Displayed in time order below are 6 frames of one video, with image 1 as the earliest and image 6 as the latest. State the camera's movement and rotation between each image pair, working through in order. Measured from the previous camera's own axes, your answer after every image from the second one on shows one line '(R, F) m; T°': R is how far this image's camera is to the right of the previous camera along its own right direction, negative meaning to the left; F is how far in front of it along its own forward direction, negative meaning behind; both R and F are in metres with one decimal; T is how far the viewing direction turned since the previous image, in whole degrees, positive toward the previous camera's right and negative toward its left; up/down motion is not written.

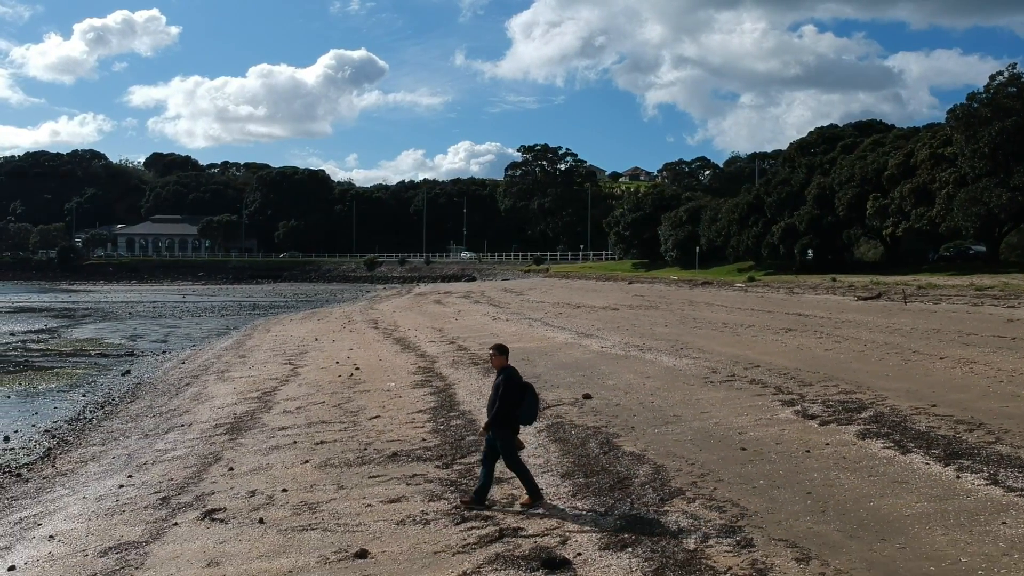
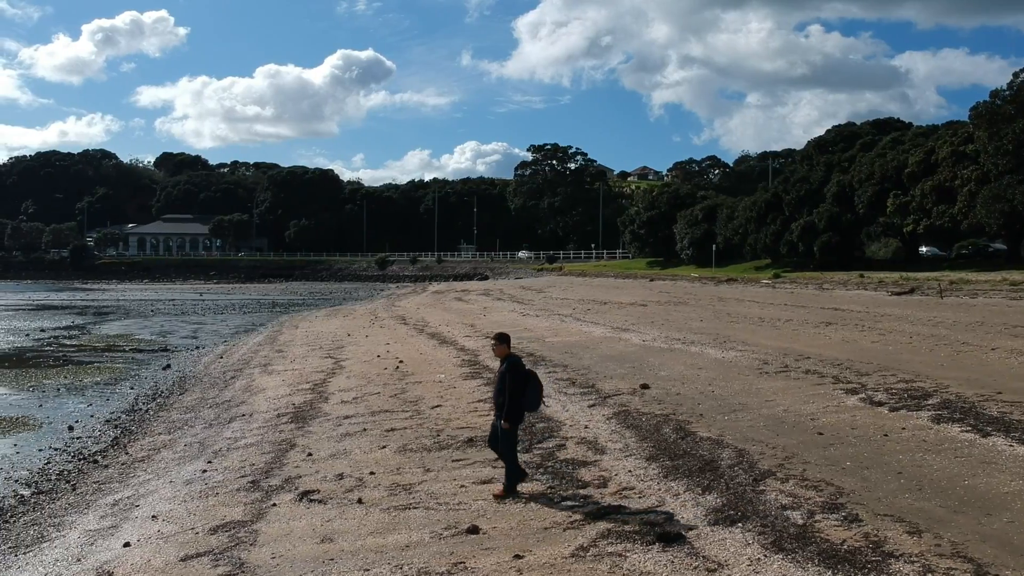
(-0.8, -0.2) m; 0°
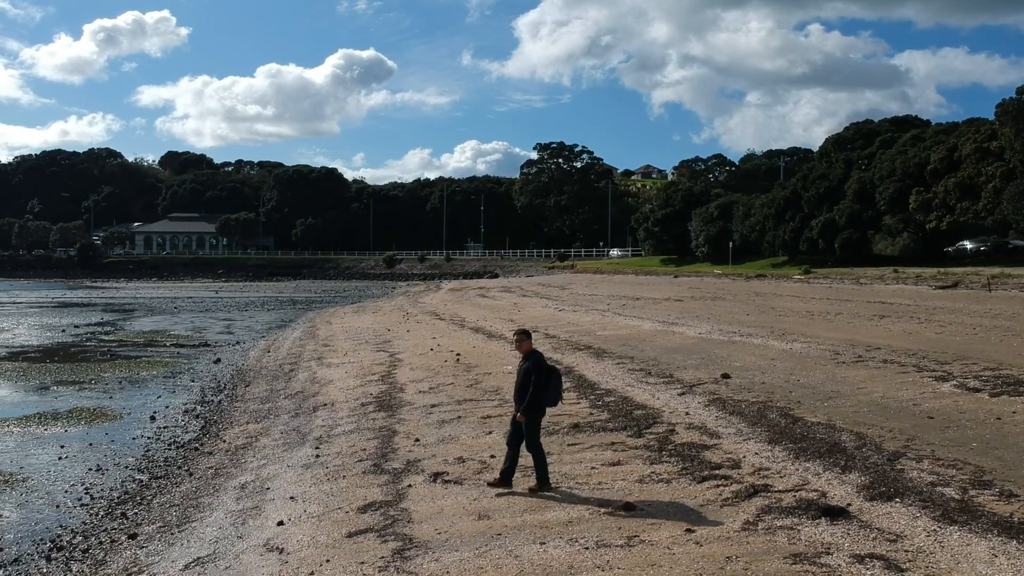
(-1.3, -0.2) m; 0°
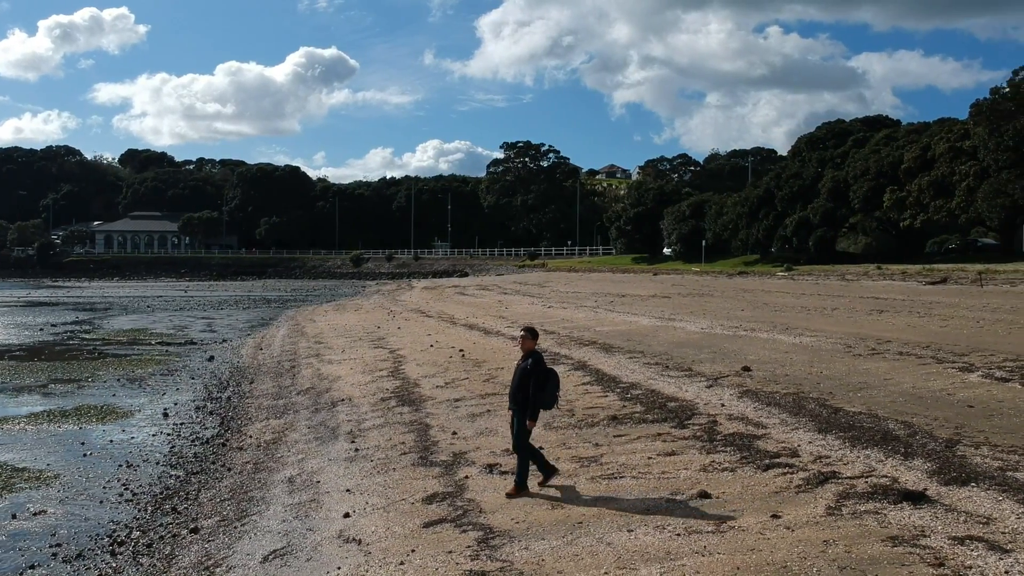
(-0.9, 0.0) m; +2°
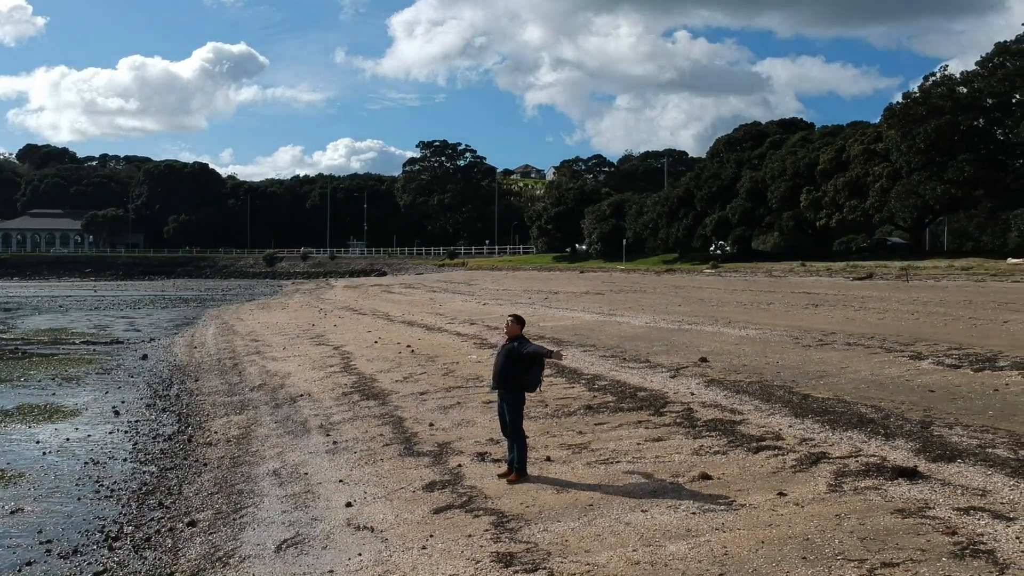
(-0.8, 0.0) m; +5°
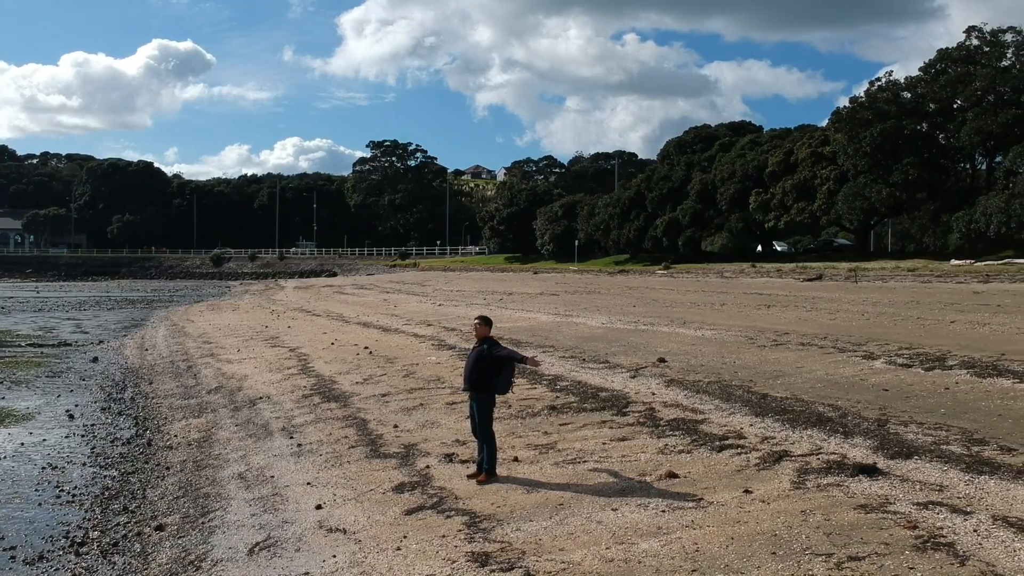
(-0.2, -0.1) m; +3°
